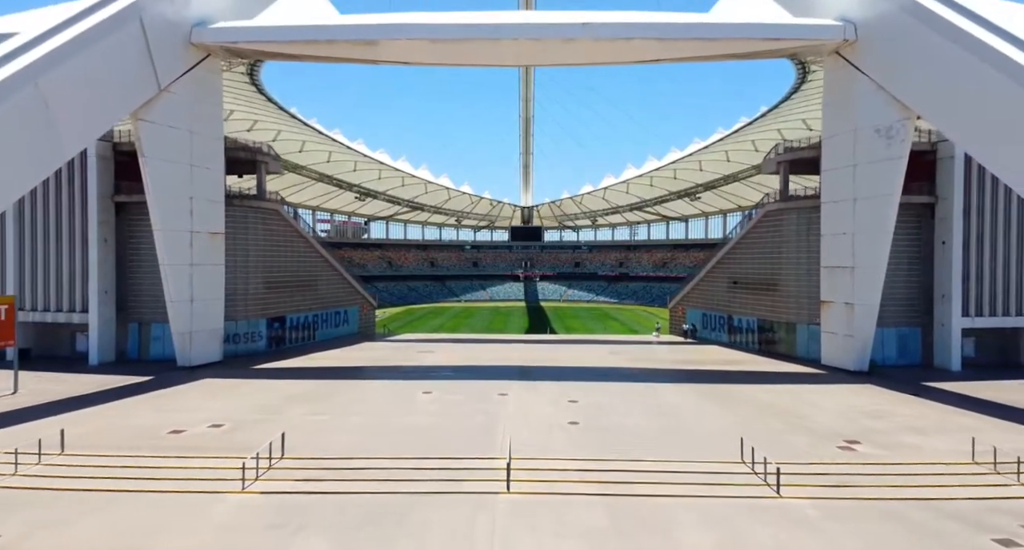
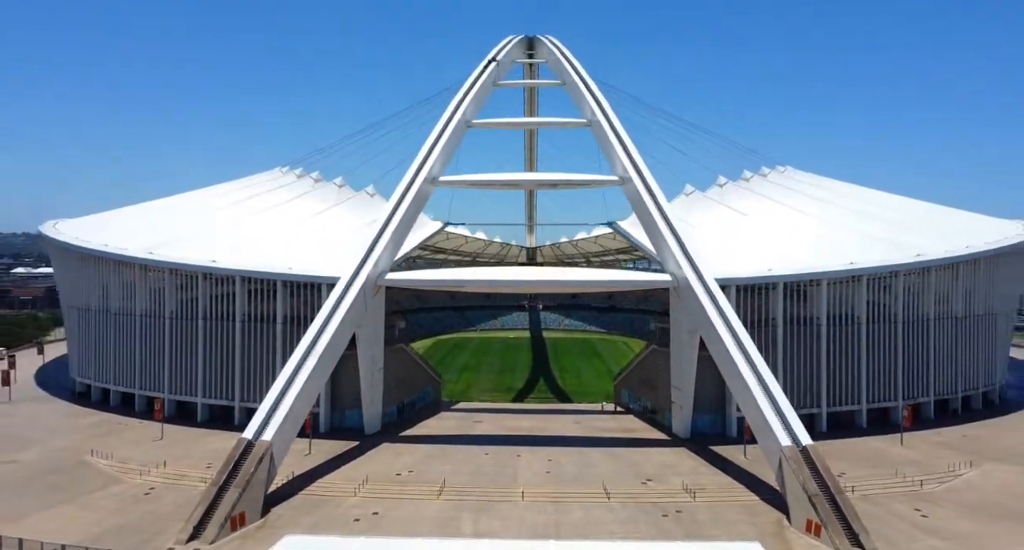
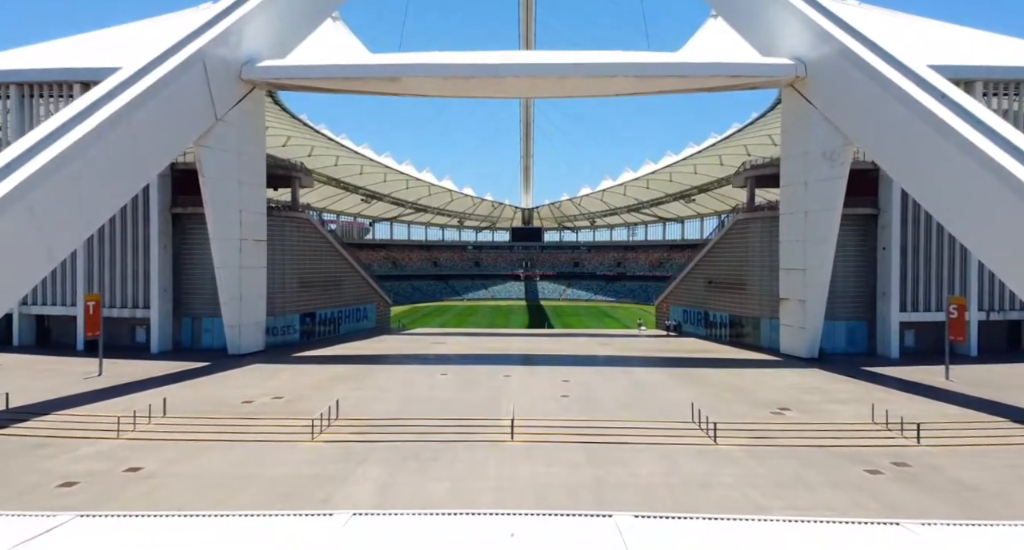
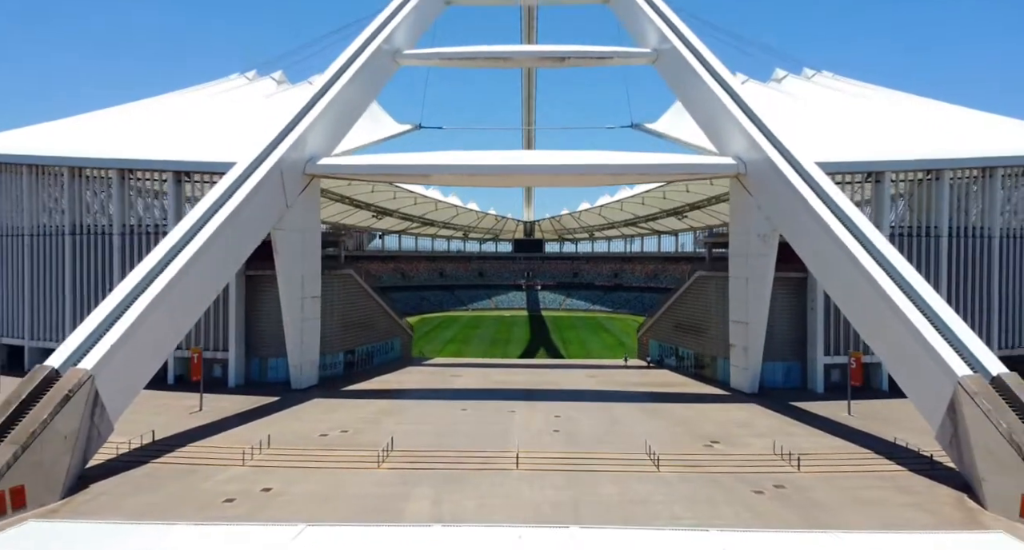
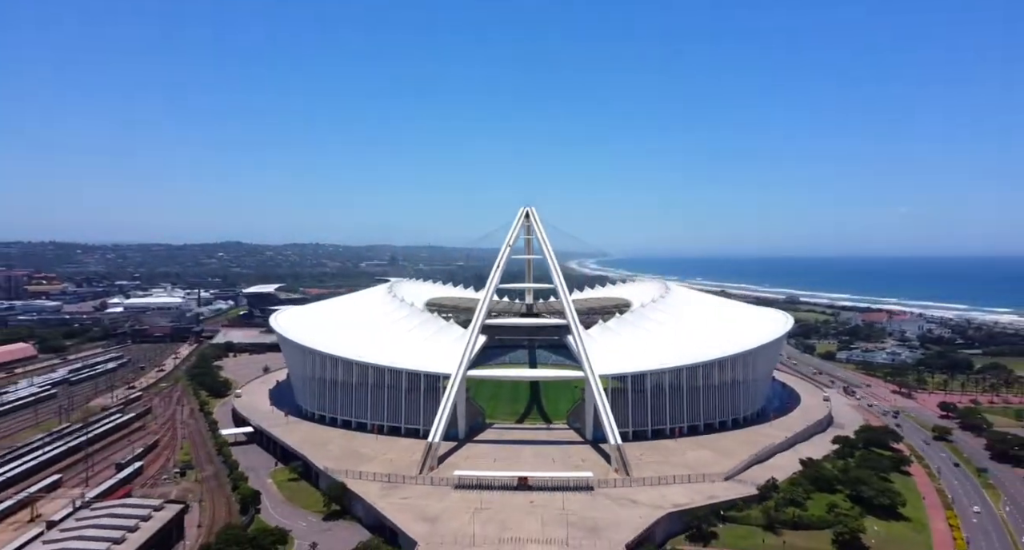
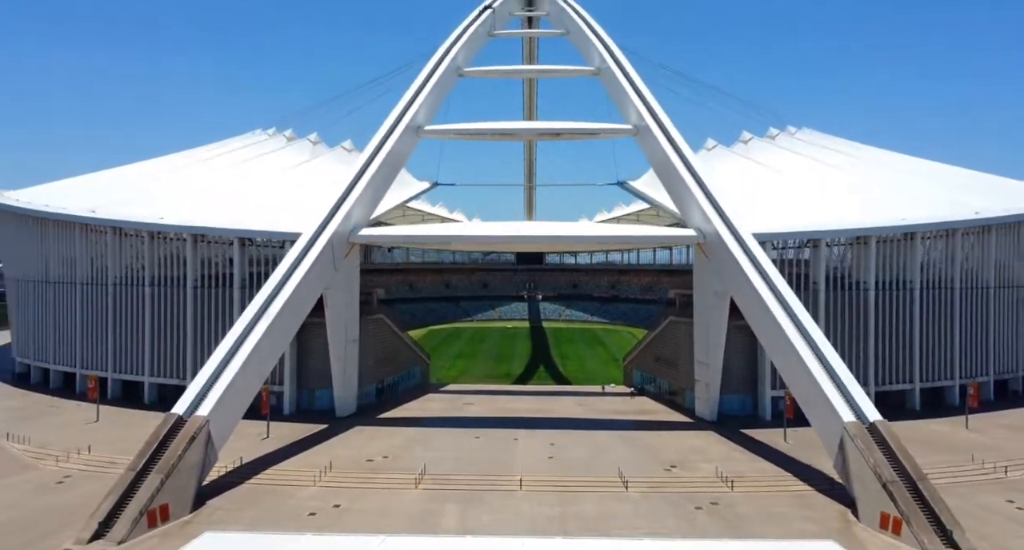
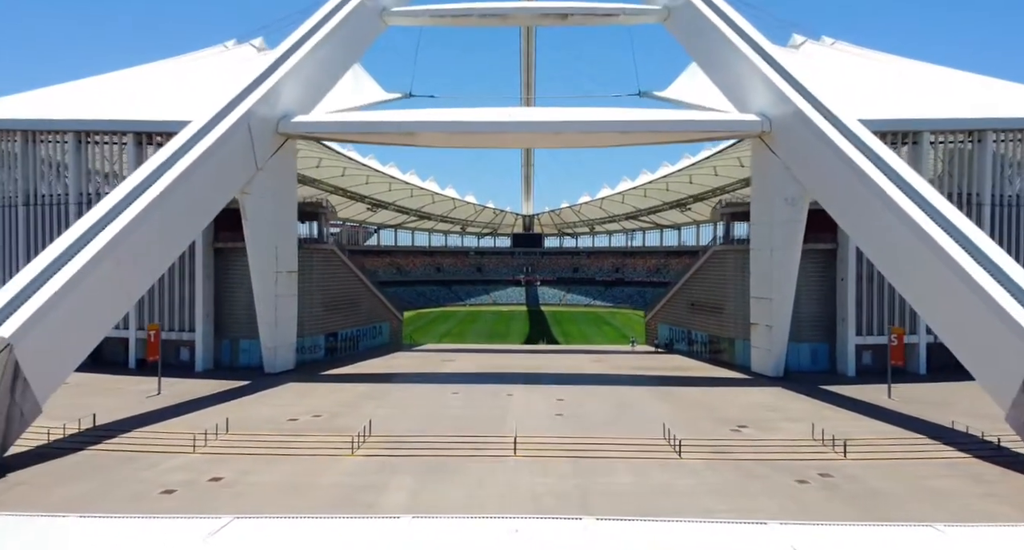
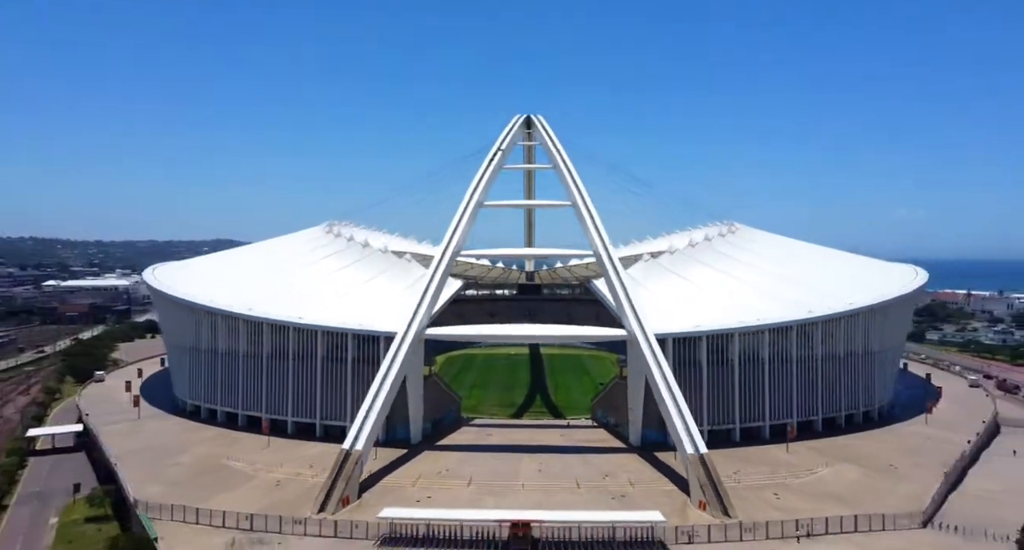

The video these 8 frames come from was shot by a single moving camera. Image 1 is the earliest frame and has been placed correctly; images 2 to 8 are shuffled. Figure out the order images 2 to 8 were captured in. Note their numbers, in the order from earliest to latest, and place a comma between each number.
3, 7, 4, 6, 2, 8, 5
